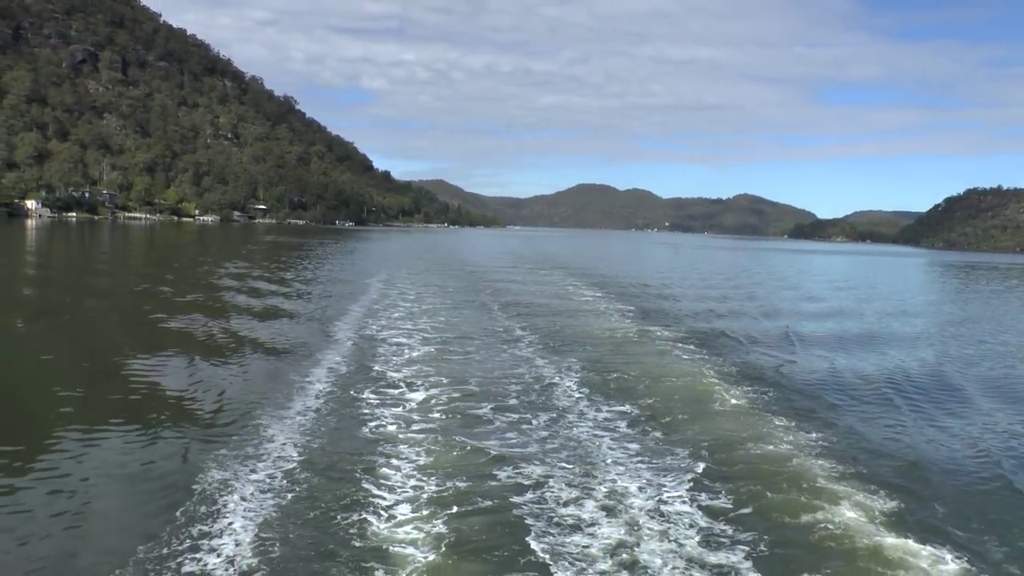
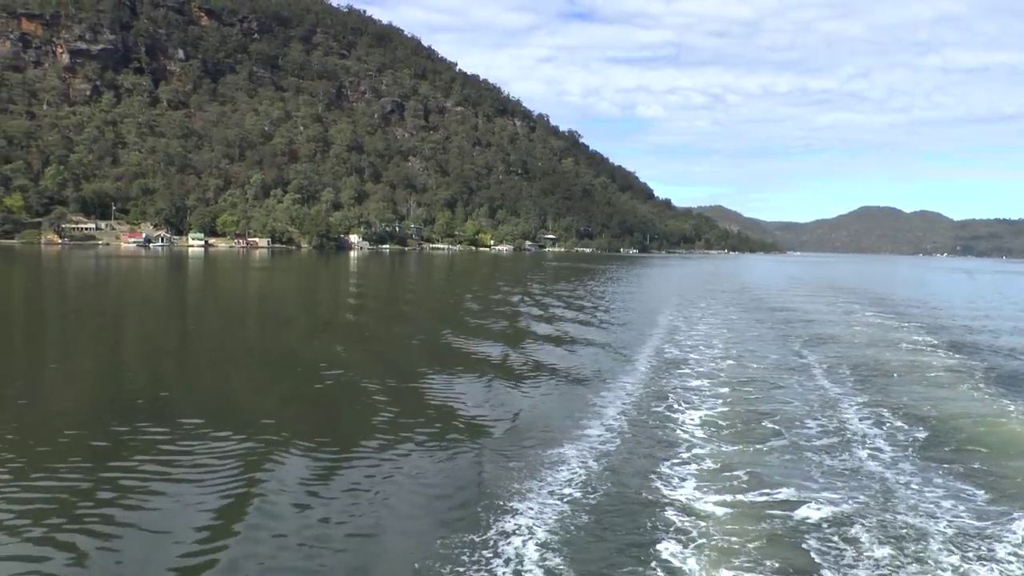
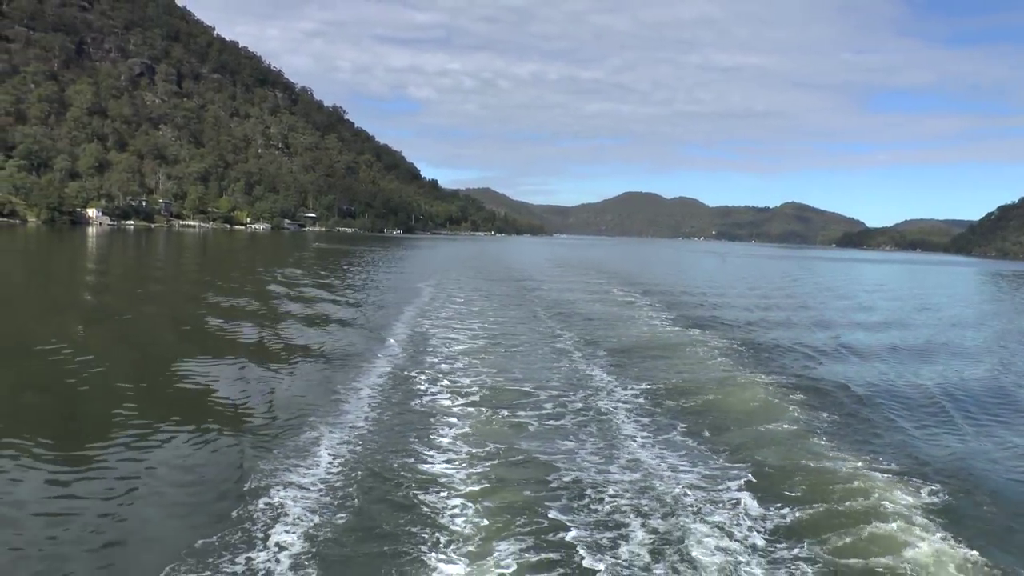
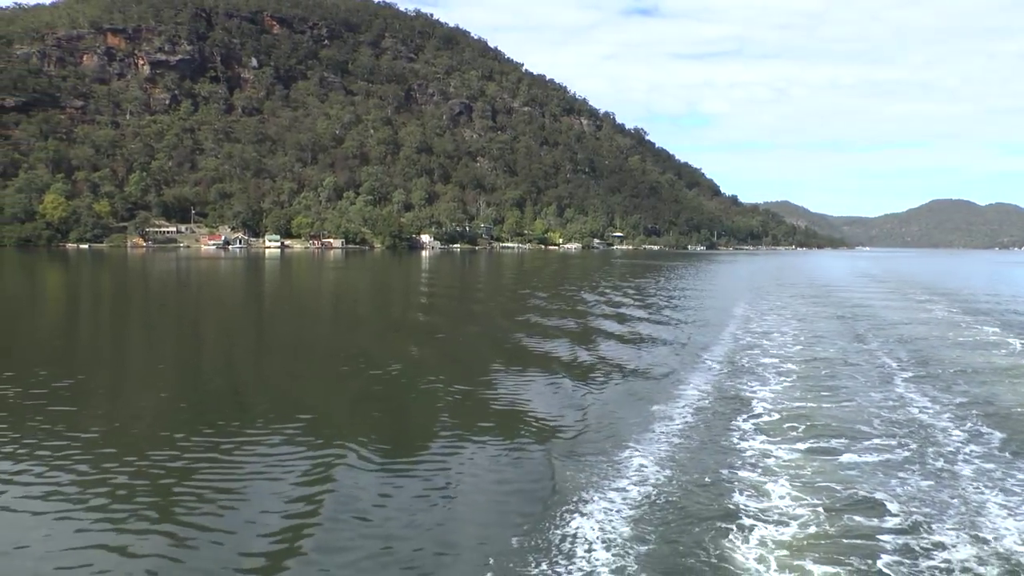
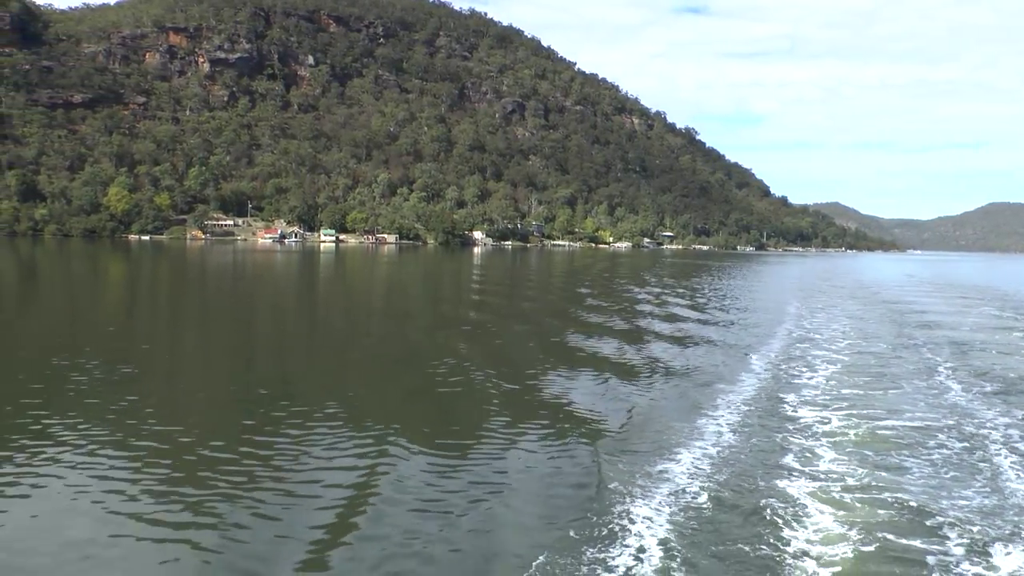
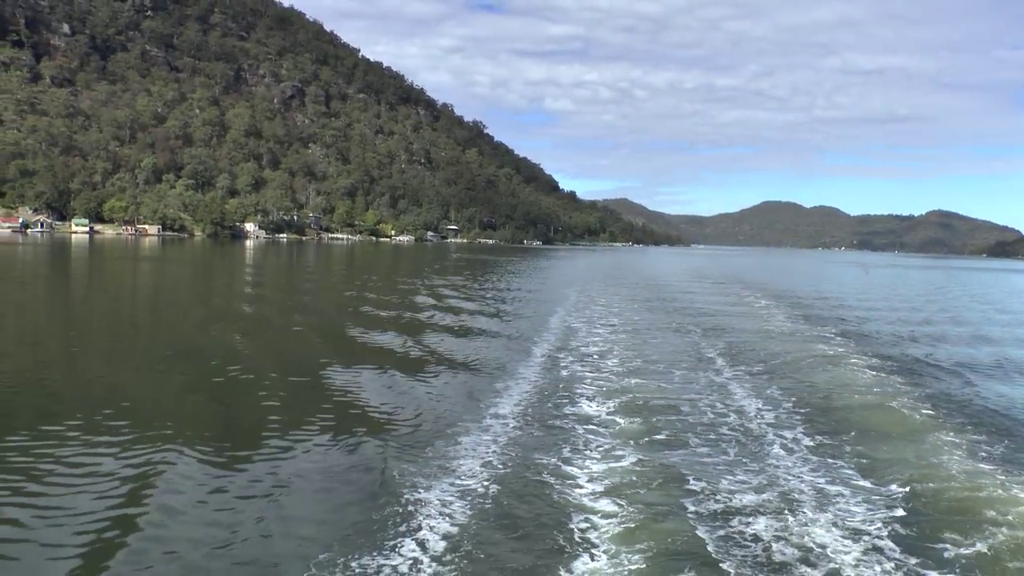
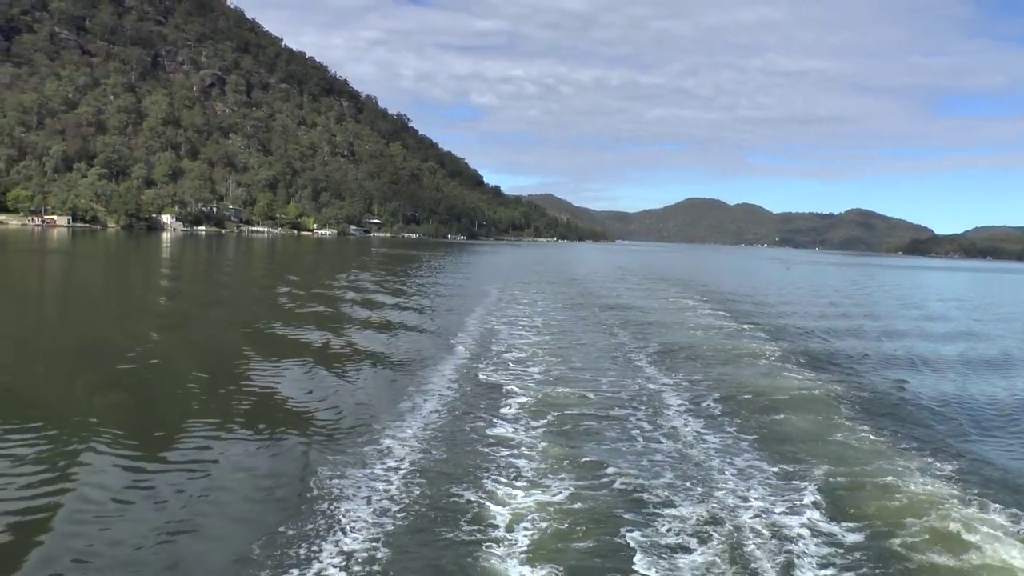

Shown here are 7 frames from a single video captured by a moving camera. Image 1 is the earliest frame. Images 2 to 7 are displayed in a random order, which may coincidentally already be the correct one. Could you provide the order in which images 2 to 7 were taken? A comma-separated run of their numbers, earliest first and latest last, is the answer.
3, 7, 6, 2, 4, 5
